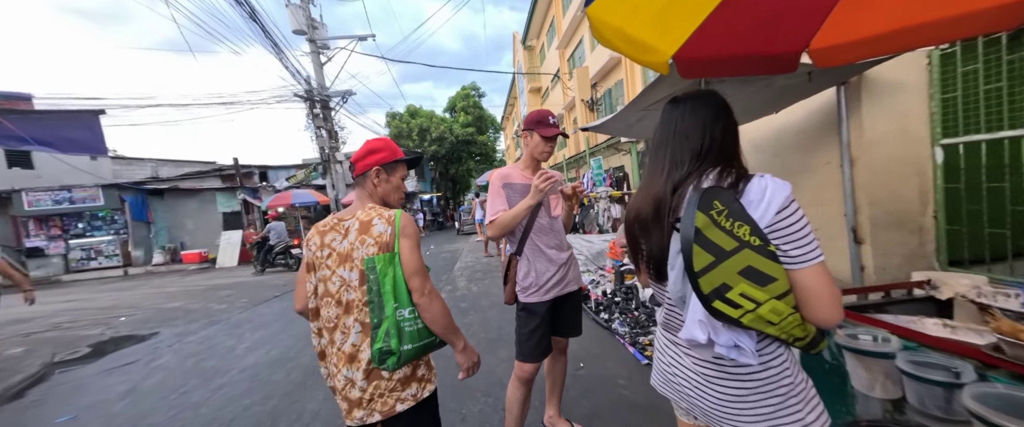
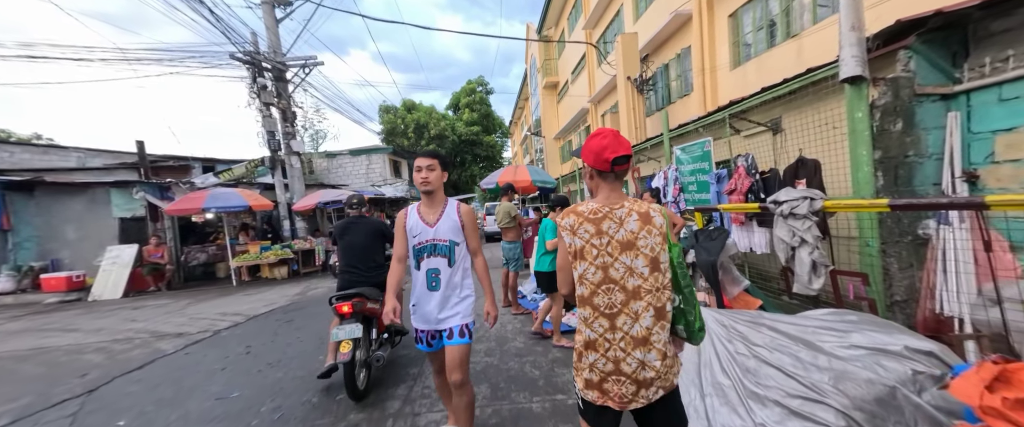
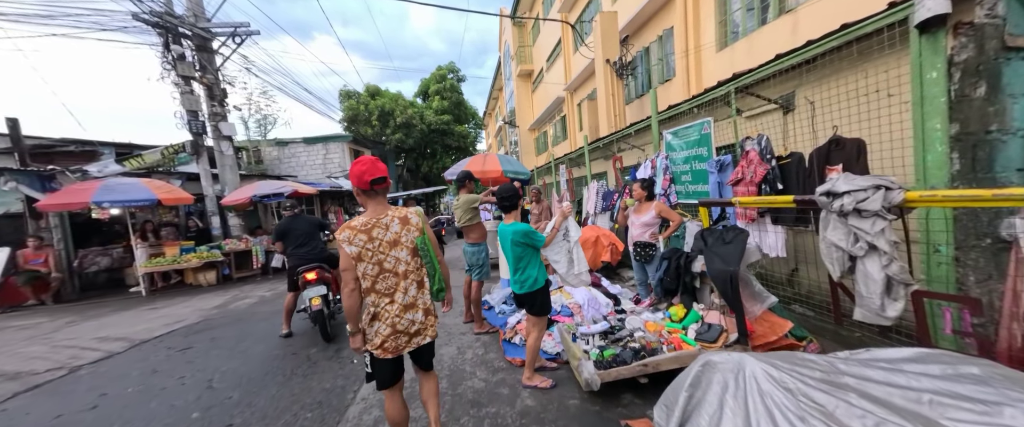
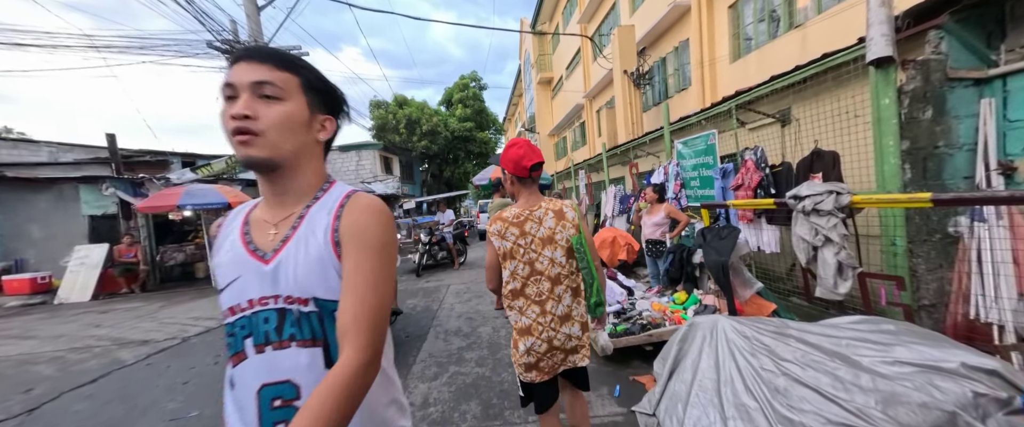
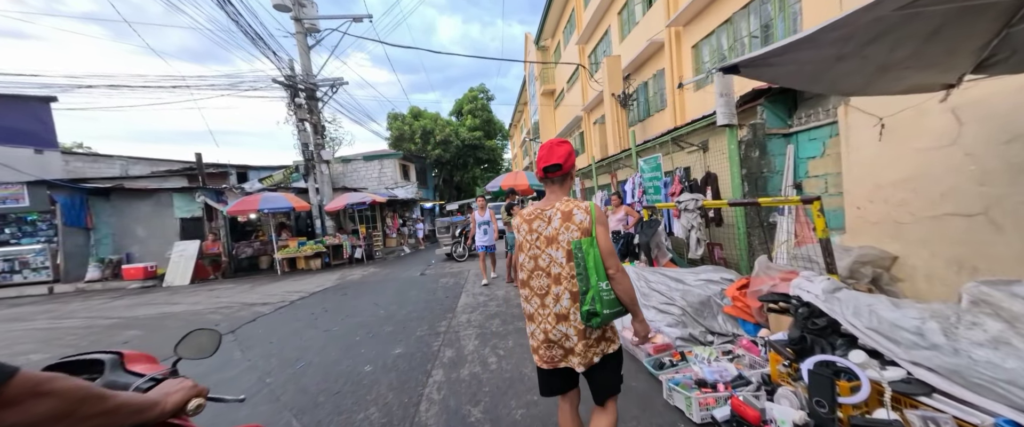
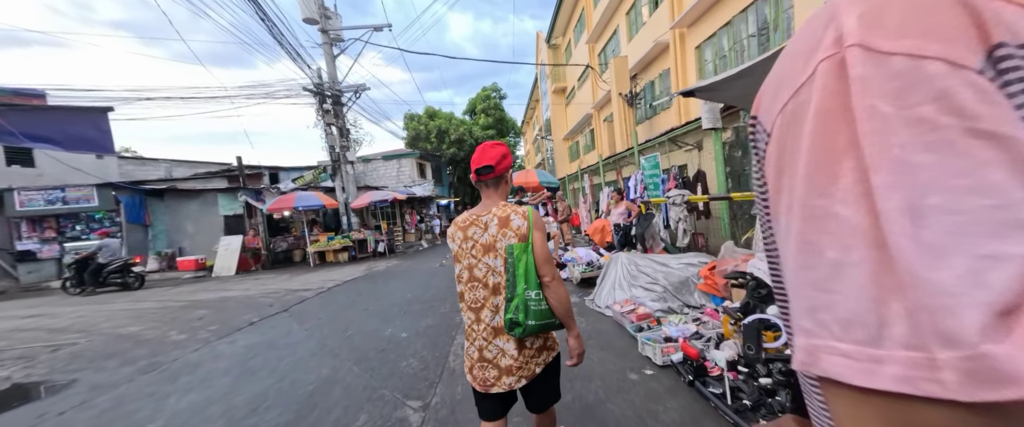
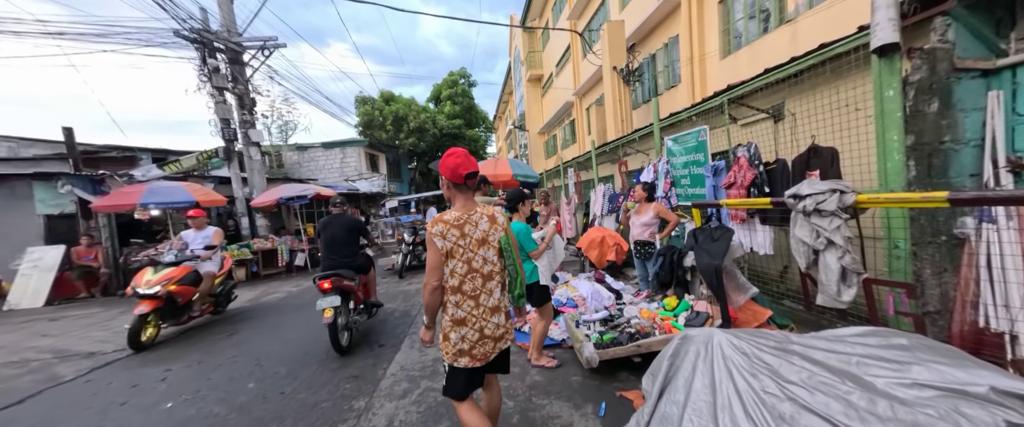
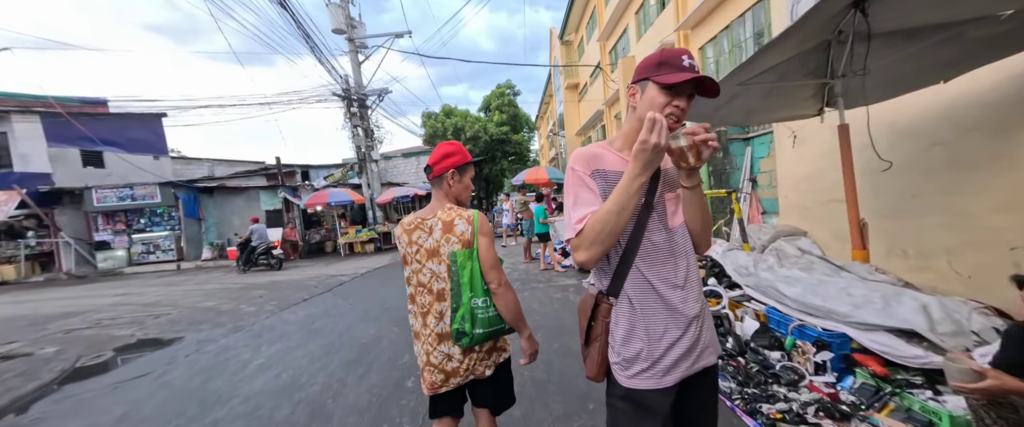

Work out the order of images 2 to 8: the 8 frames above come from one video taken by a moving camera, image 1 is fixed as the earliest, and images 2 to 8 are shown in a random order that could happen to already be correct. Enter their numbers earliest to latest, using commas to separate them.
8, 6, 5, 2, 4, 7, 3
